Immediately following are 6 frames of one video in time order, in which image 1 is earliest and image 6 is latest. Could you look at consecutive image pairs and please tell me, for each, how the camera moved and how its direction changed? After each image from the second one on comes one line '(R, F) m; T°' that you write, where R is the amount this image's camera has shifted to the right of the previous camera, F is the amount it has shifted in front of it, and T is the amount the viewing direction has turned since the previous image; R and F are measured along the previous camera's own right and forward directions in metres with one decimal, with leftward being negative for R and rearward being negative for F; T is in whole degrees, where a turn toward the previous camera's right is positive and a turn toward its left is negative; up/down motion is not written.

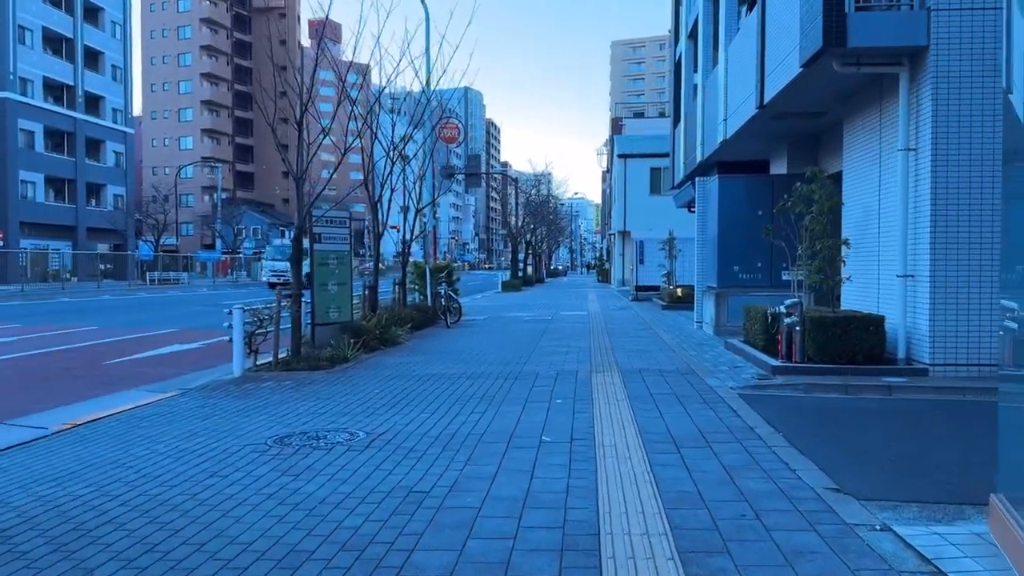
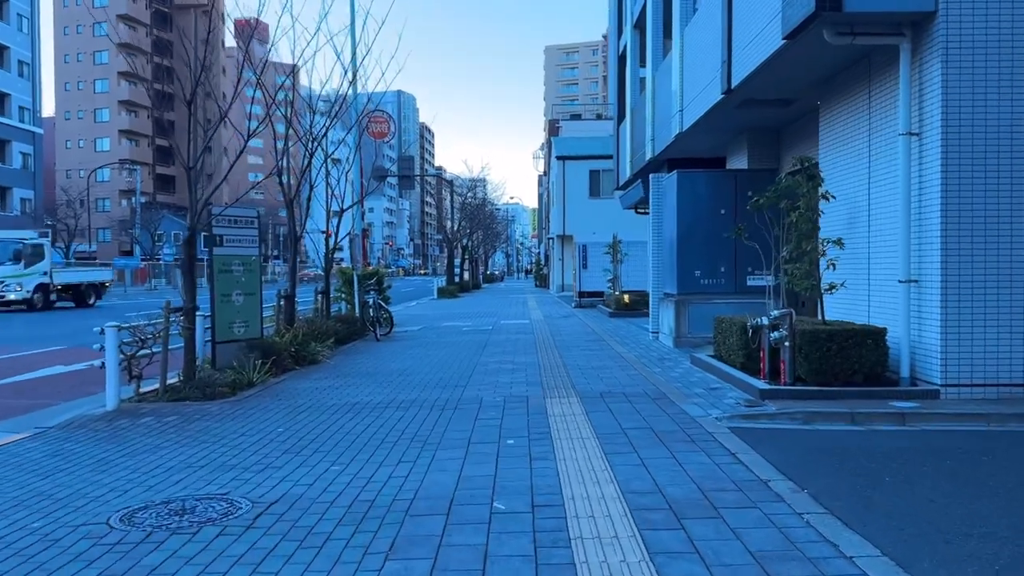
(0.0, +2.0) m; +5°
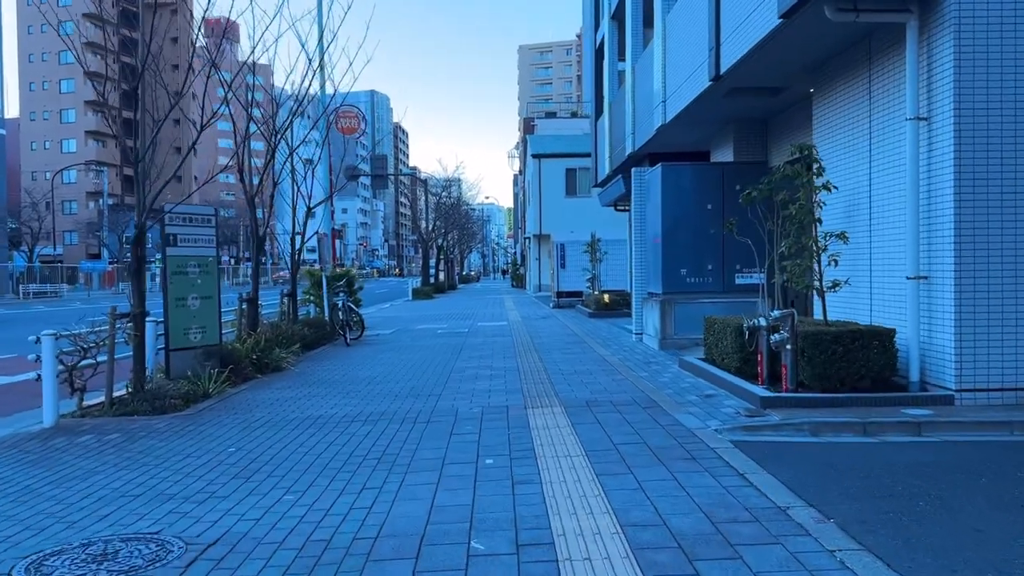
(0.0, +0.9) m; +2°
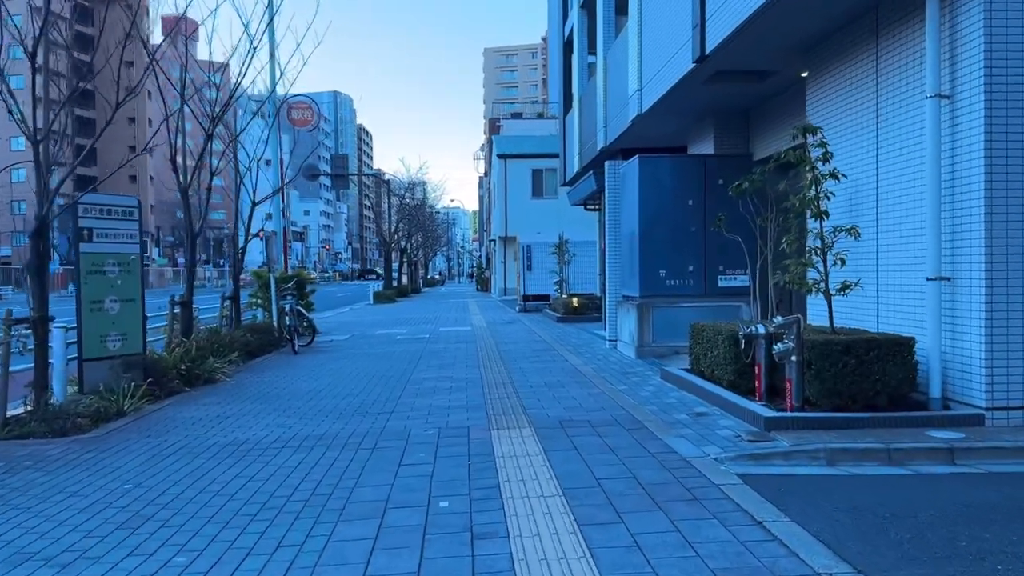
(0.0, +1.3) m; +2°
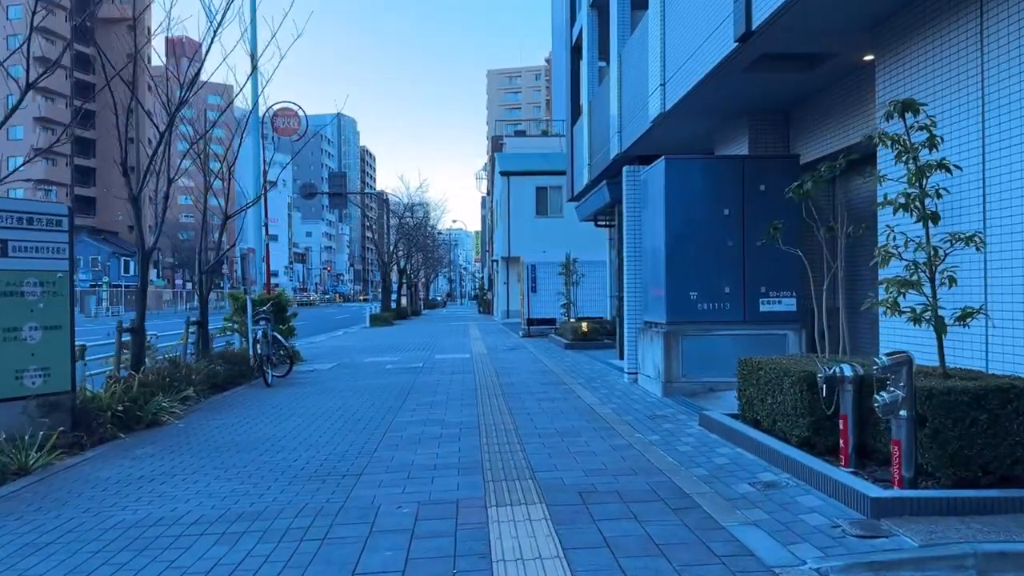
(0.0, +2.0) m; 0°
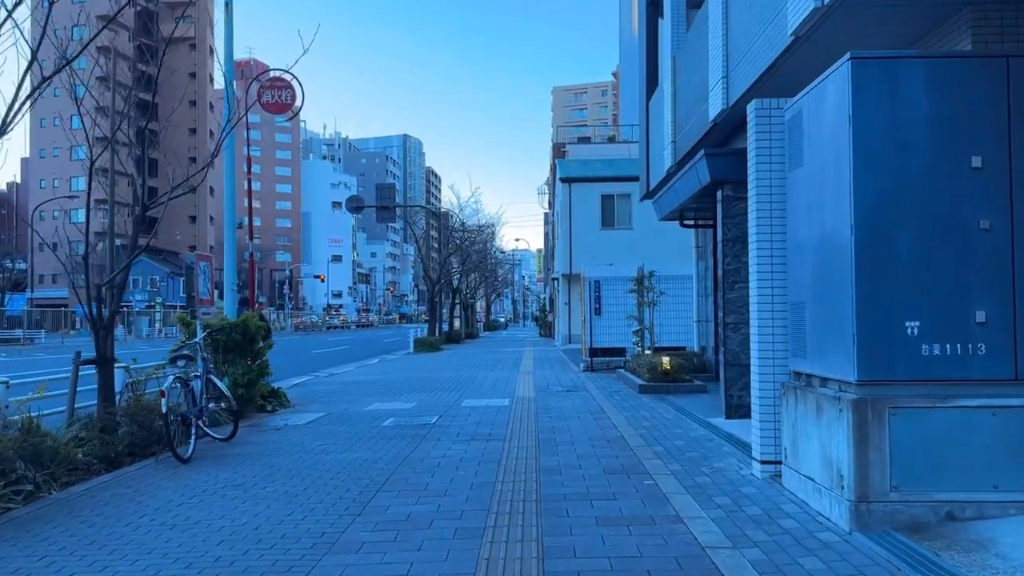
(+0.2, +5.4) m; -5°
